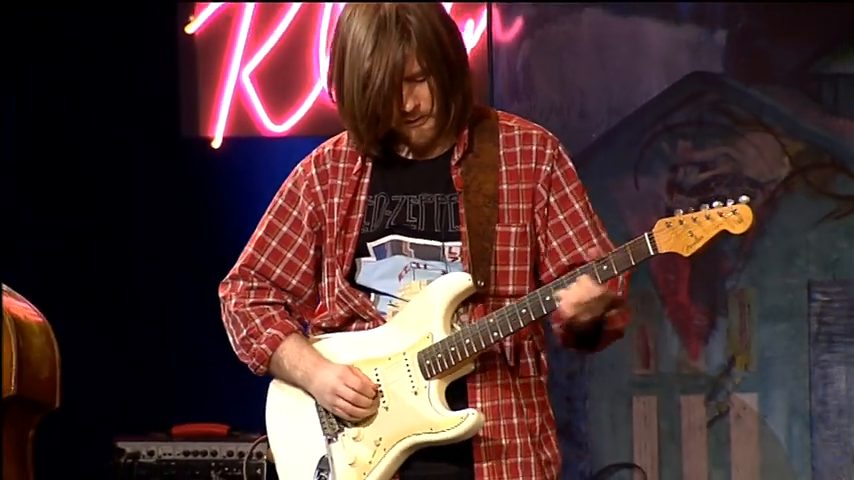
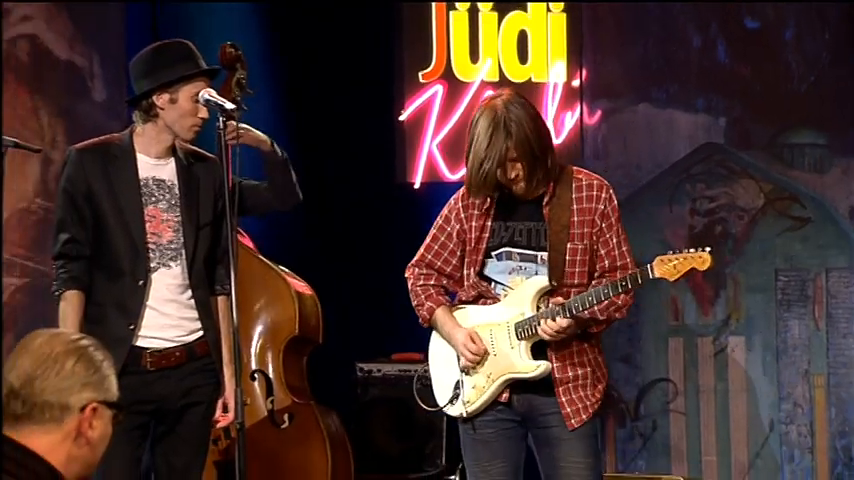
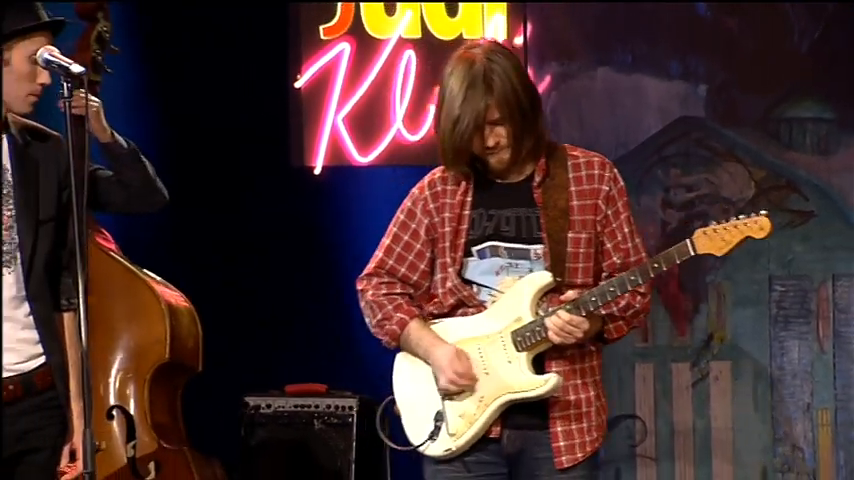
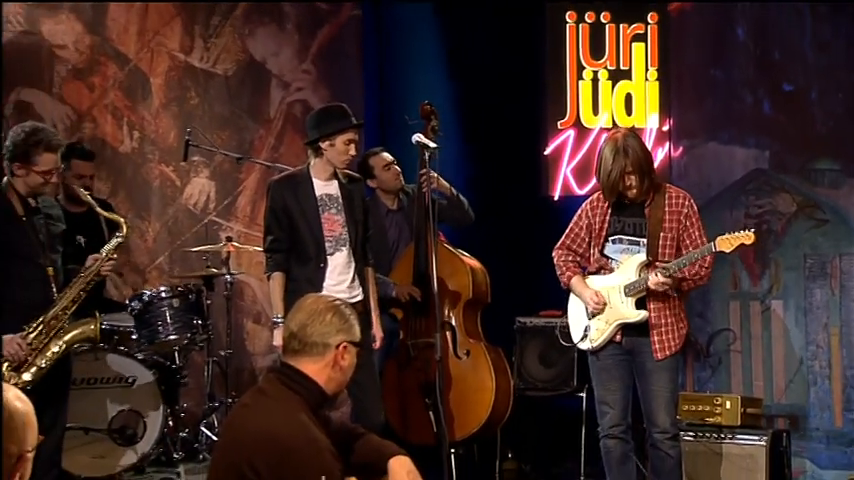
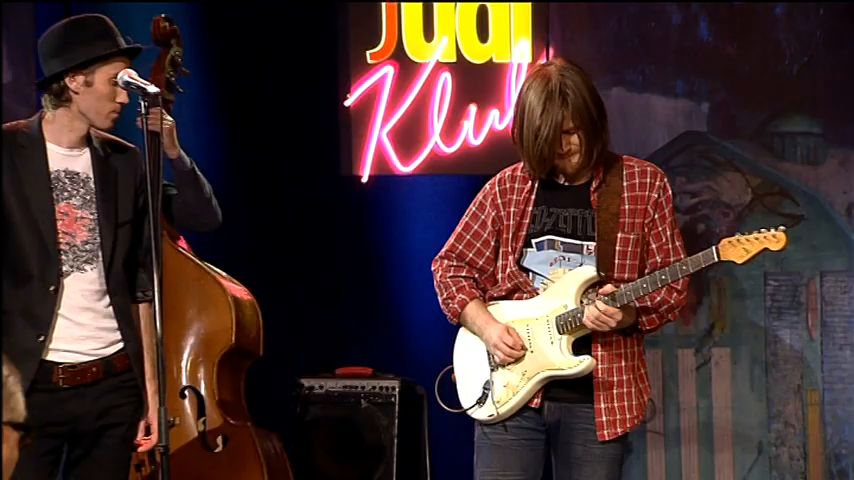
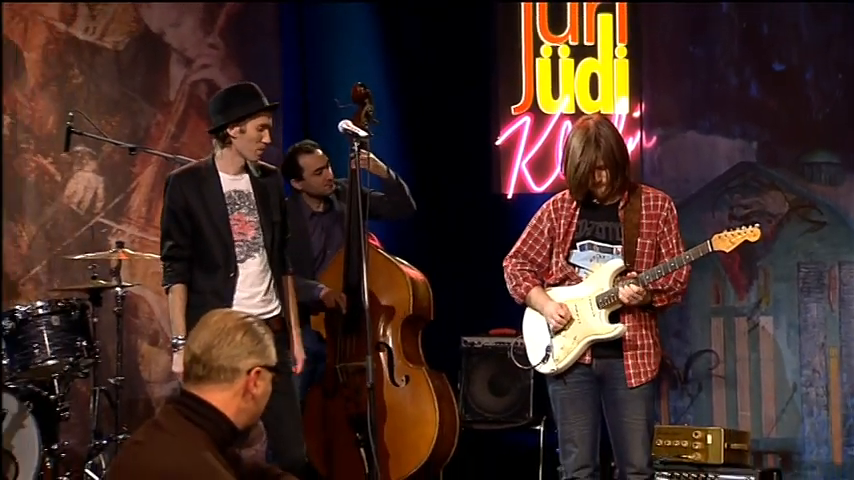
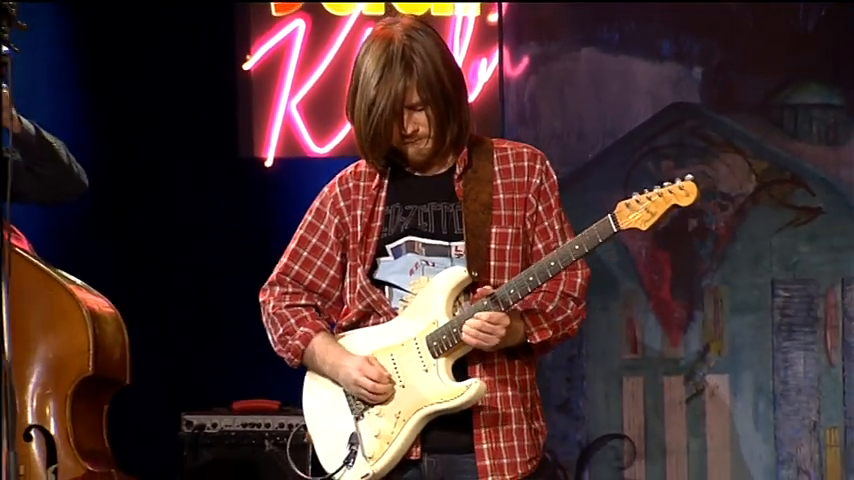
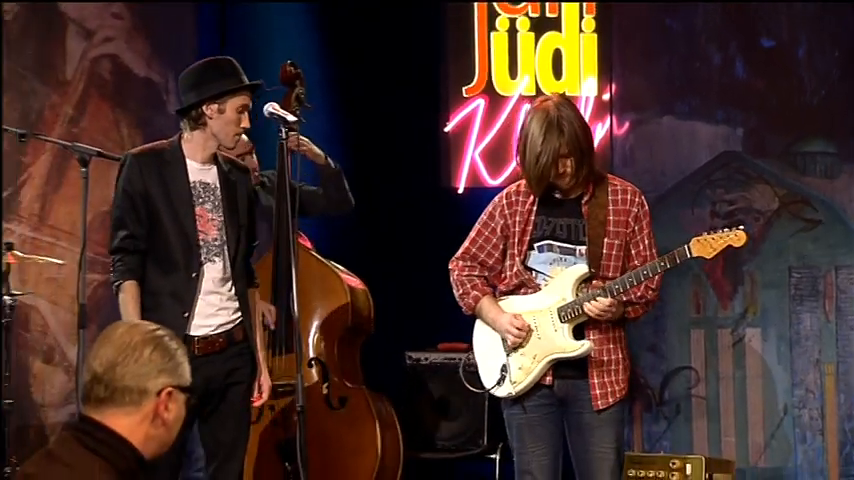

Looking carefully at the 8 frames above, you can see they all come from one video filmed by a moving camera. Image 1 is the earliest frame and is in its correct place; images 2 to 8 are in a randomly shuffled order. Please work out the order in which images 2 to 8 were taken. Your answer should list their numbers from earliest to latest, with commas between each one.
7, 3, 5, 2, 8, 6, 4
